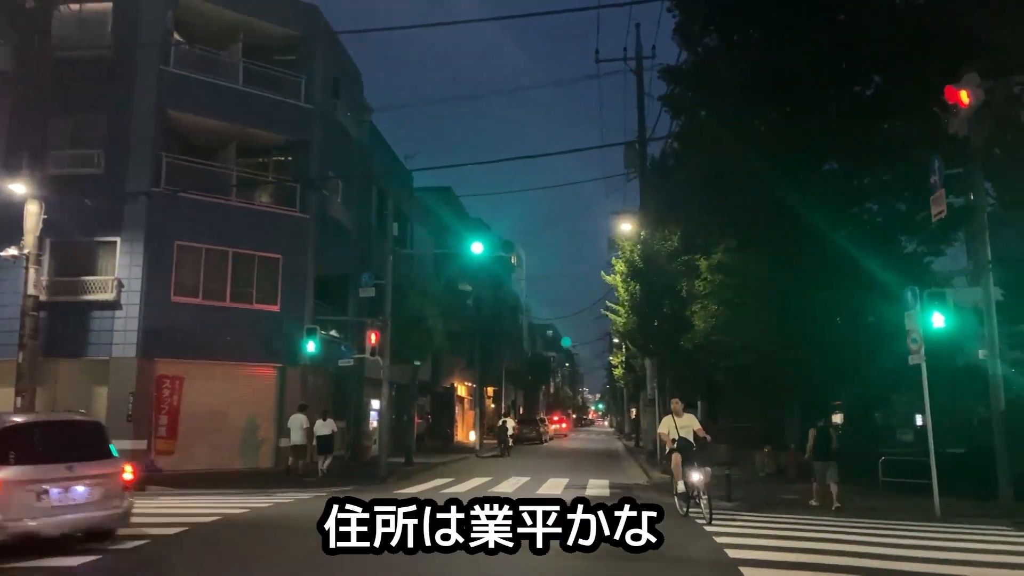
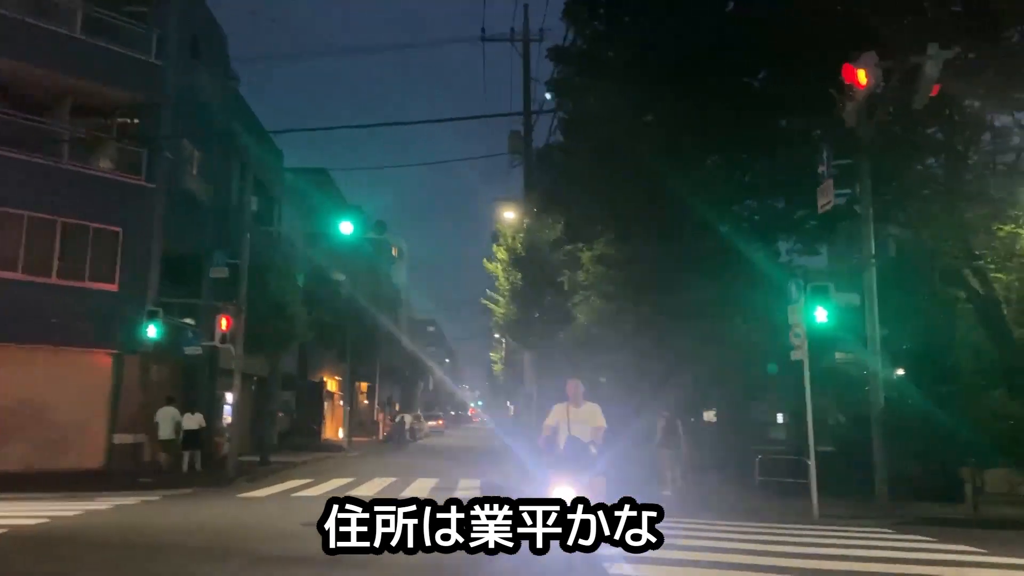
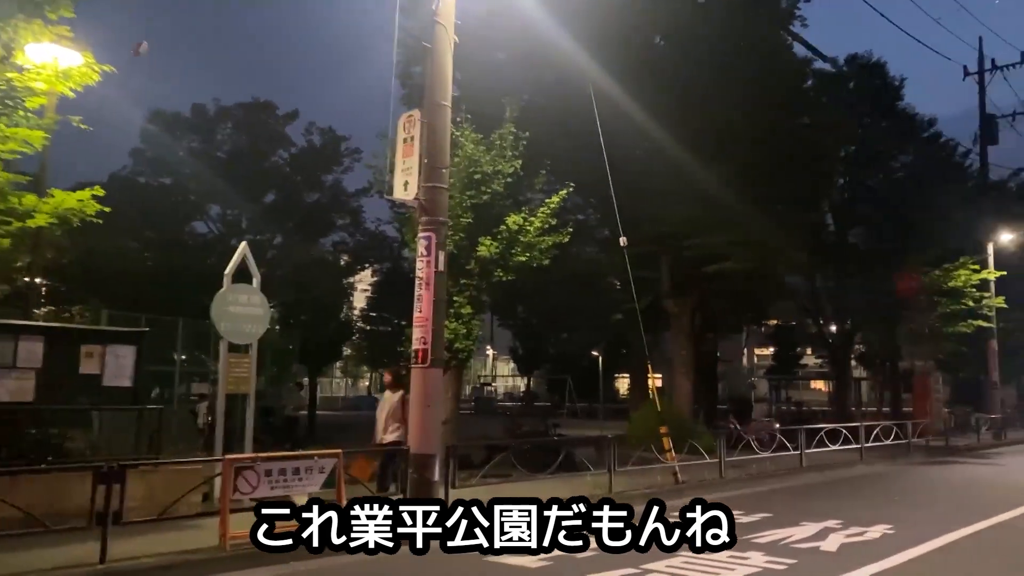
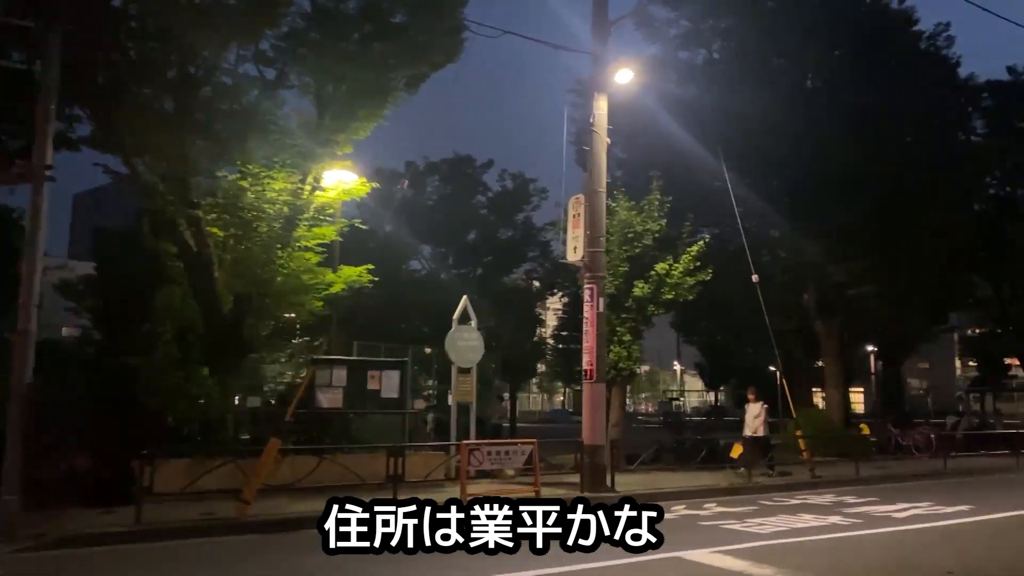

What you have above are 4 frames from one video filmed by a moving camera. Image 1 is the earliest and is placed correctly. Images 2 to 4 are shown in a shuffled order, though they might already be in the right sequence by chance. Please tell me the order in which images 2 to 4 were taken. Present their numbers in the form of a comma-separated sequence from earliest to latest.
2, 4, 3
